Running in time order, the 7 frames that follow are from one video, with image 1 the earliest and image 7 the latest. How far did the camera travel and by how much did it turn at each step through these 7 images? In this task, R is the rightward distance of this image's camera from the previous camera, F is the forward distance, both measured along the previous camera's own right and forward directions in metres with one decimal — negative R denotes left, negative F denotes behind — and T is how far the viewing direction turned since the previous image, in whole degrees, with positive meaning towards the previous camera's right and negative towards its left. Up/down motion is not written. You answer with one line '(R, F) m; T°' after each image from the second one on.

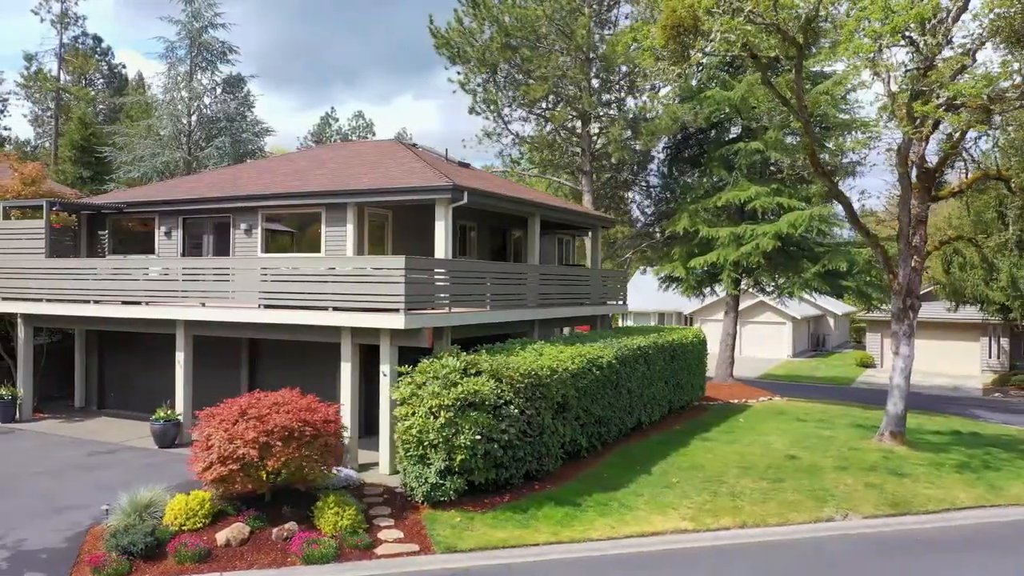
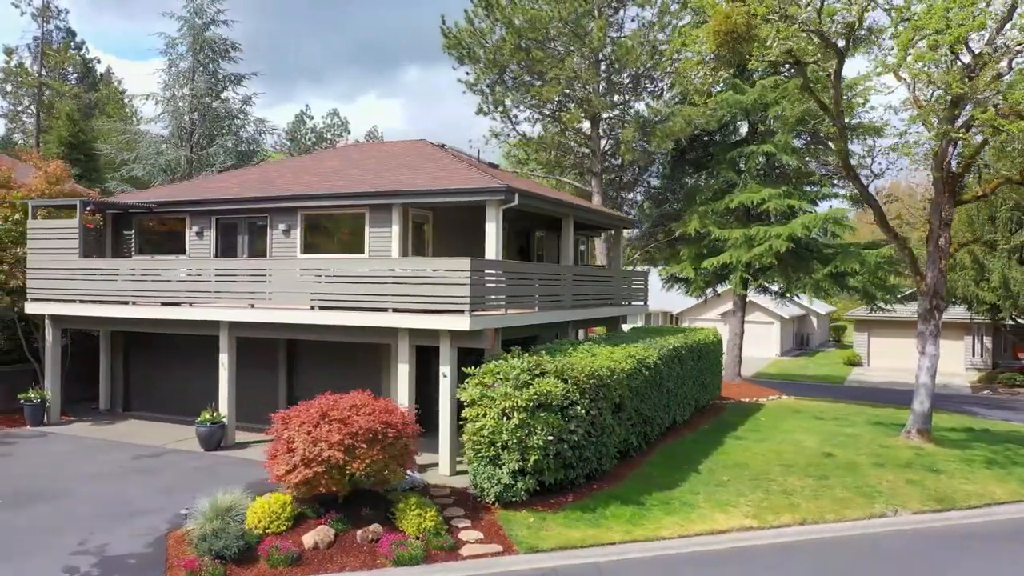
(-1.4, 0.0) m; +2°
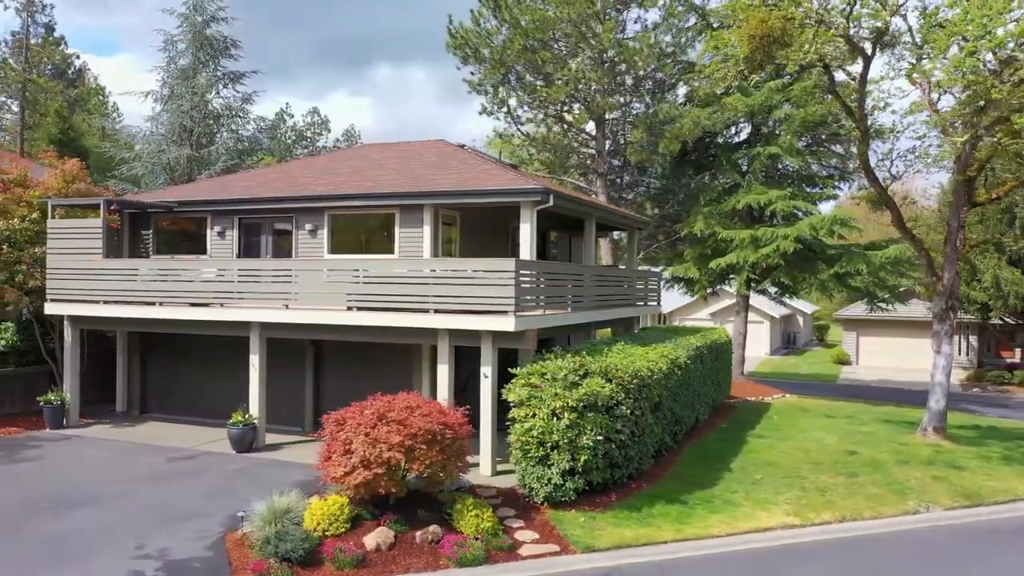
(-1.0, 0.0) m; +1°
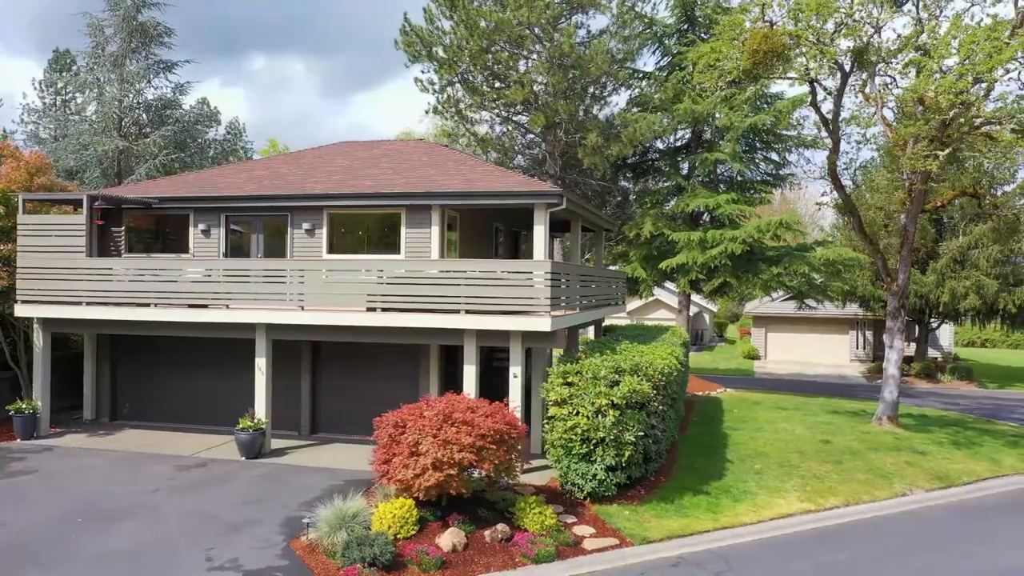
(-2.1, 0.0) m; +8°
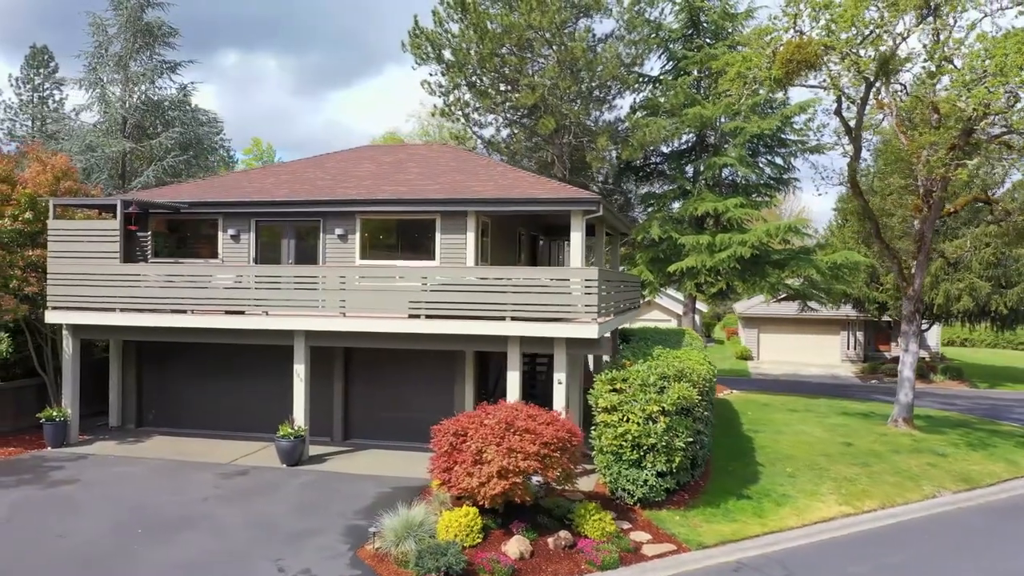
(-1.0, -0.1) m; +1°
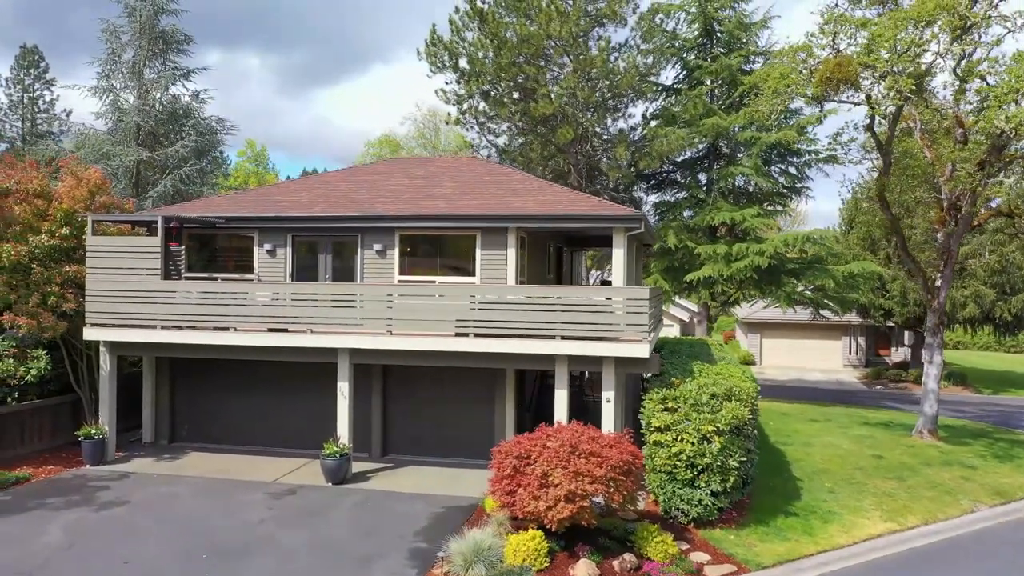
(-0.9, 0.0) m; +1°
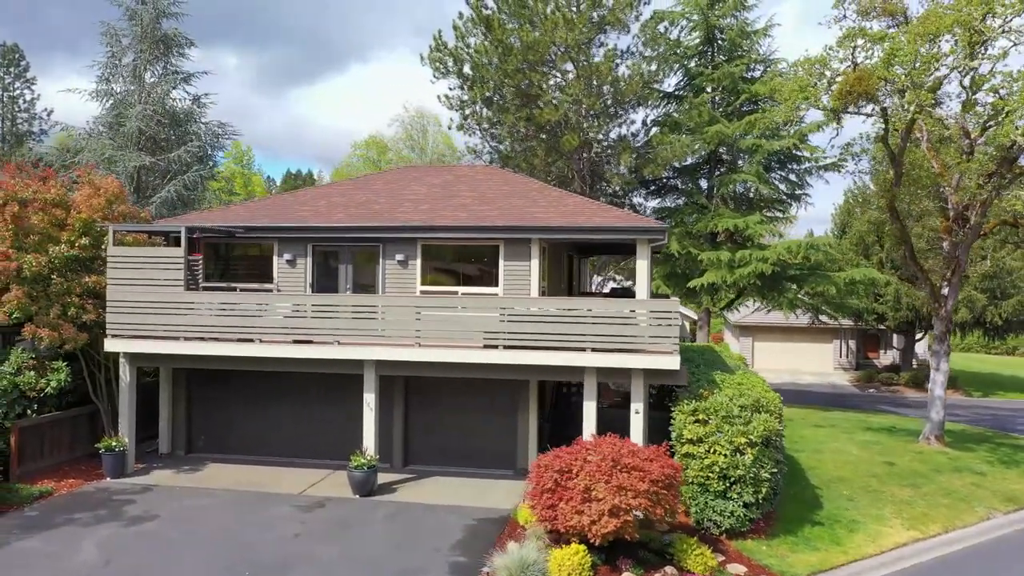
(-0.8, 0.0) m; +1°
